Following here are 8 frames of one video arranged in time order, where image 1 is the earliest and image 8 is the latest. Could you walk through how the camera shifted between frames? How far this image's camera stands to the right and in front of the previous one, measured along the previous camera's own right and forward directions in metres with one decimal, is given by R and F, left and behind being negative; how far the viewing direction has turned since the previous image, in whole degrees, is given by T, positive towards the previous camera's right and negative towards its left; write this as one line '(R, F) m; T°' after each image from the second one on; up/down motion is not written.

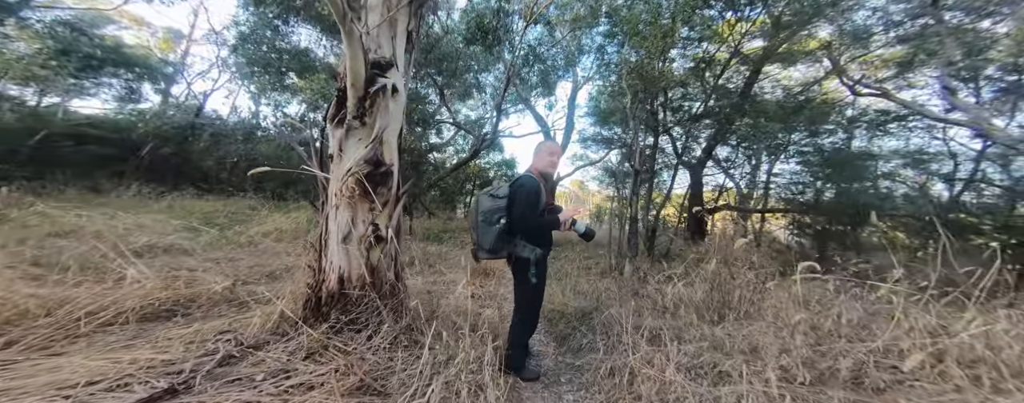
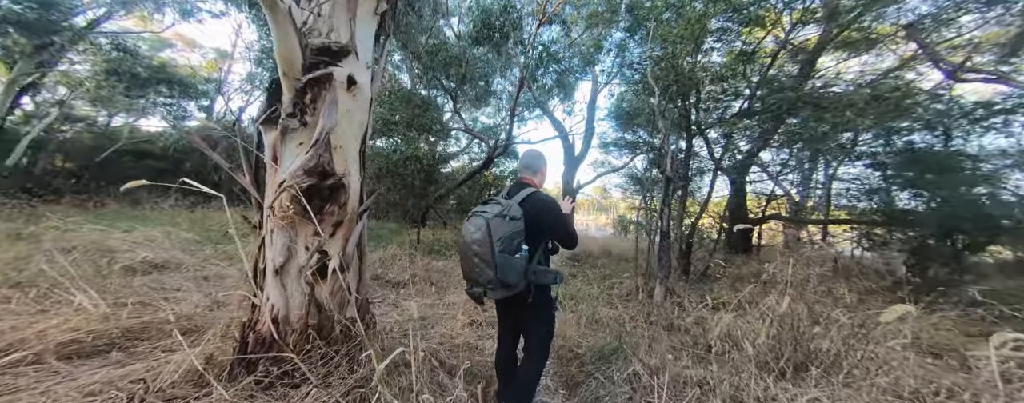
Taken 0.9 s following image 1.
(+0.2, +0.4) m; -5°
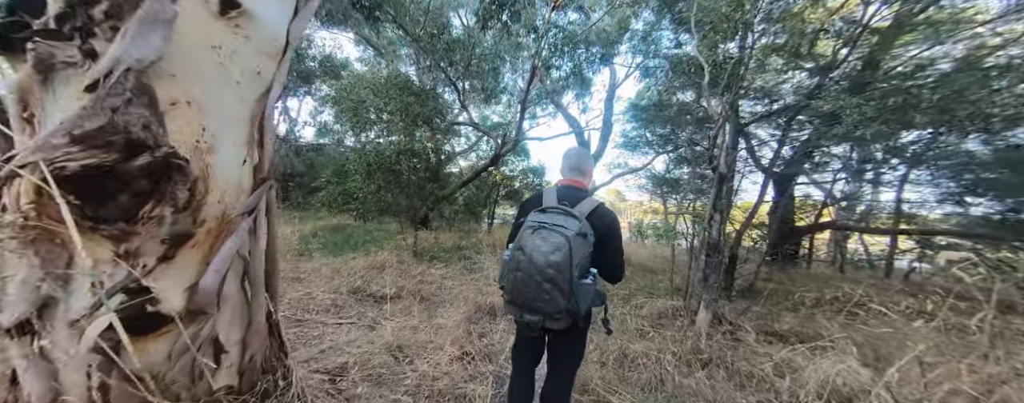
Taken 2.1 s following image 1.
(+0.1, +0.6) m; -3°
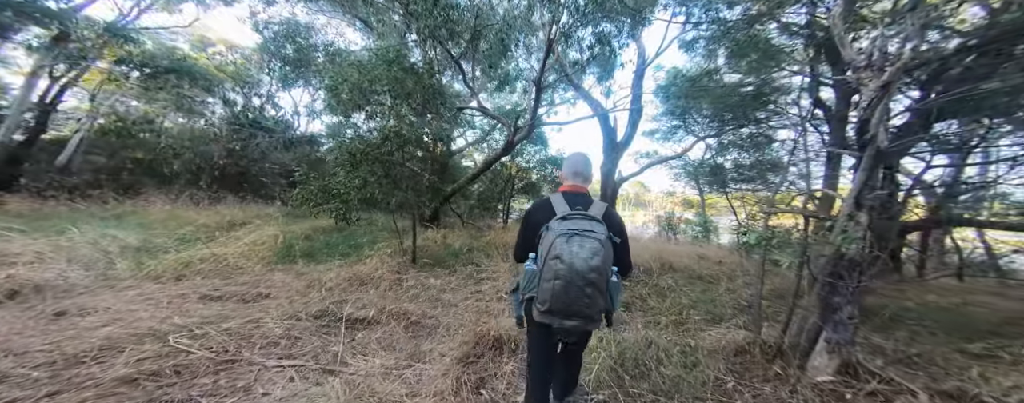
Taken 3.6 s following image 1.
(+0.1, +0.9) m; -4°
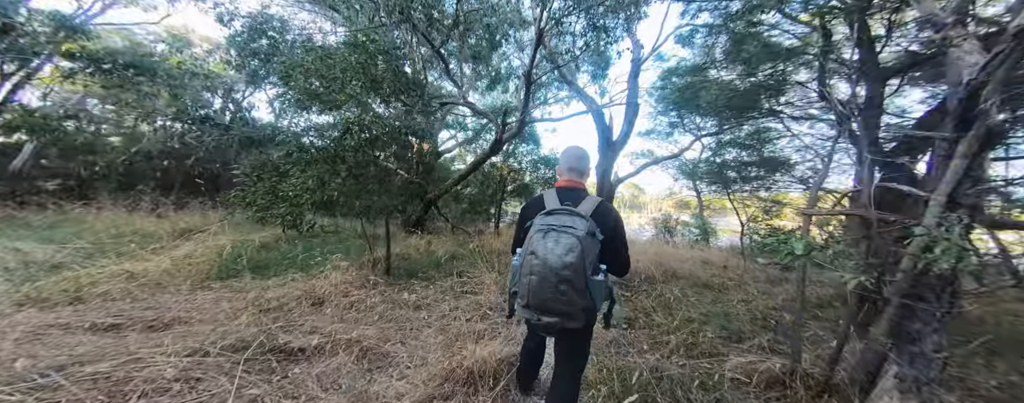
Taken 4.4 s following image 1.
(+0.1, +0.5) m; +1°
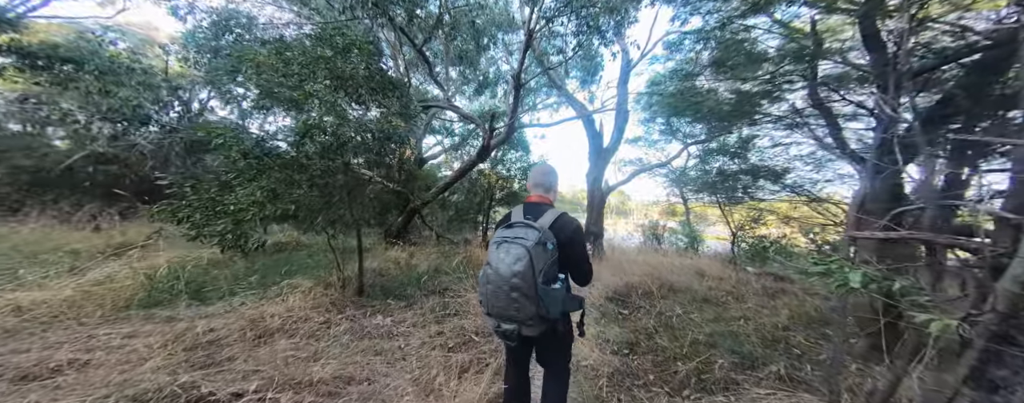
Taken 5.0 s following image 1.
(0.0, +0.3) m; +2°
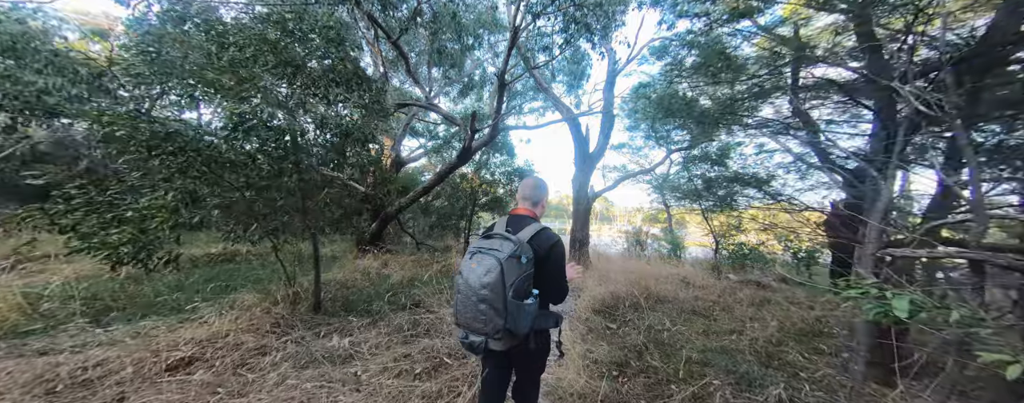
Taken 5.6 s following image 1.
(0.0, +0.3) m; +3°
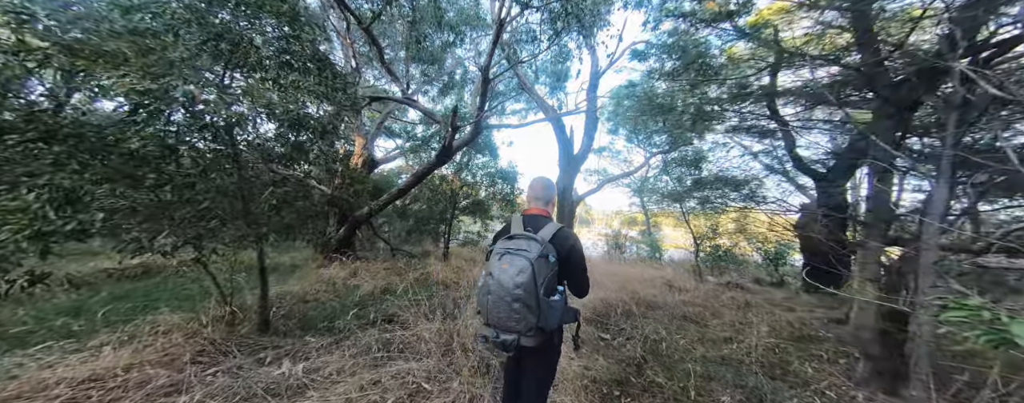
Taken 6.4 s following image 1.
(-0.1, +0.3) m; +4°
